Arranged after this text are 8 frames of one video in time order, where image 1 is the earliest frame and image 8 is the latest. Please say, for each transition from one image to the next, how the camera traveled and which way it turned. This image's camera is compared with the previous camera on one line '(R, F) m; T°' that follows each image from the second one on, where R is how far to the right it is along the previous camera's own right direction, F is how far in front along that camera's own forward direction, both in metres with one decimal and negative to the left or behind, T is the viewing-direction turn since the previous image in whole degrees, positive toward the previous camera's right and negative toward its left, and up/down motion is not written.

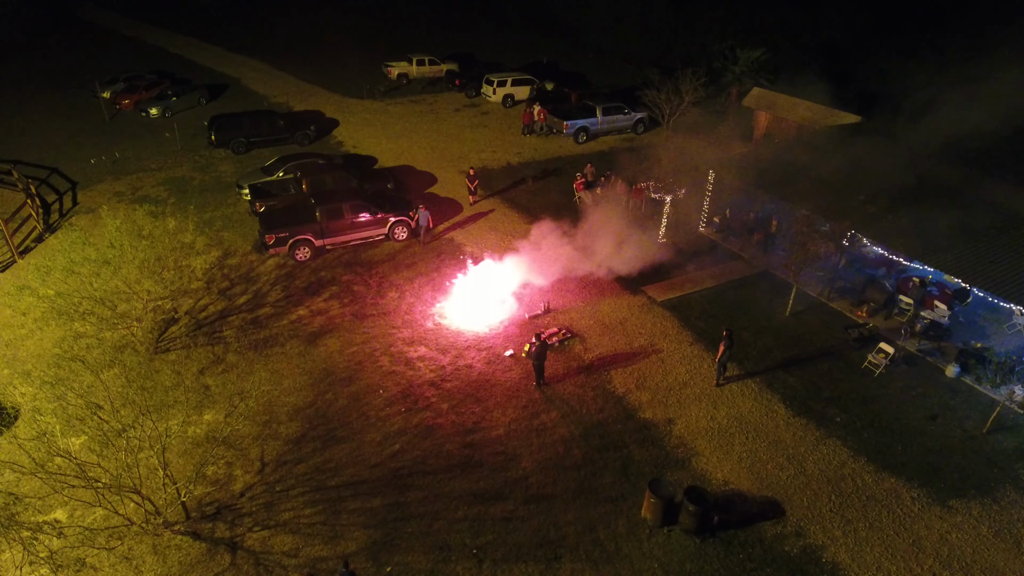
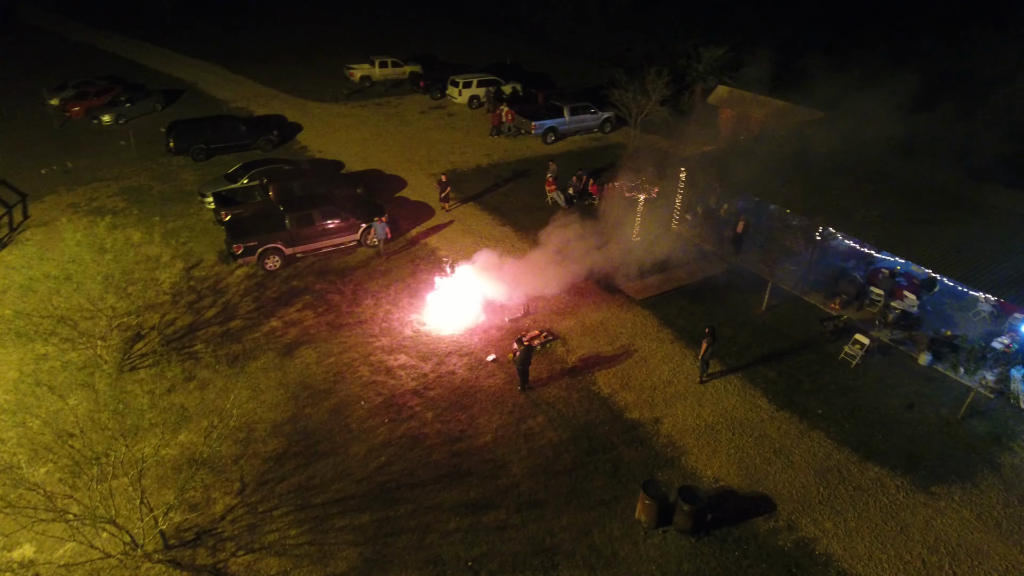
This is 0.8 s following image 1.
(-0.3, +0.2) m; +3°
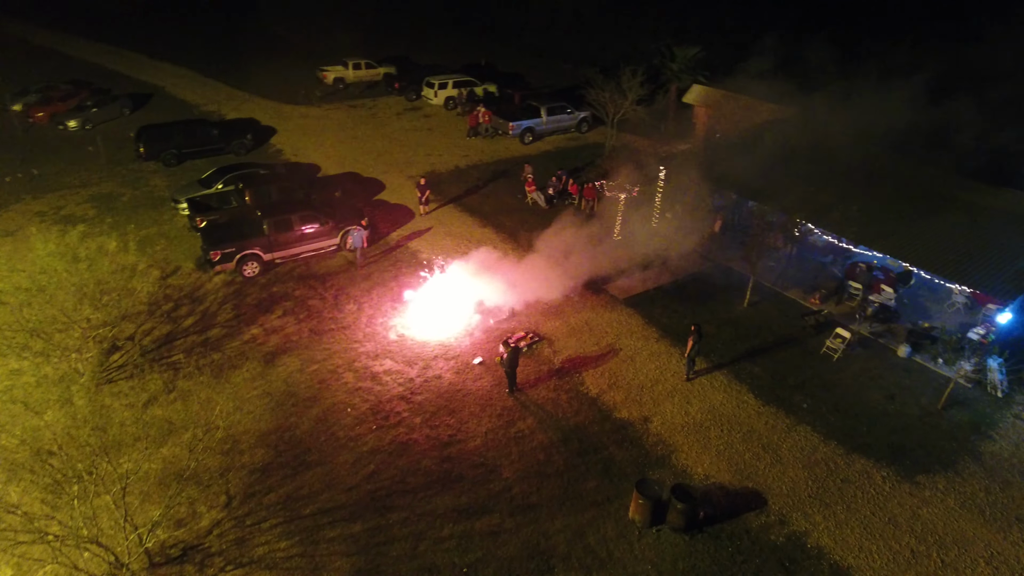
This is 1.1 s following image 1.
(-0.2, +0.1) m; +2°
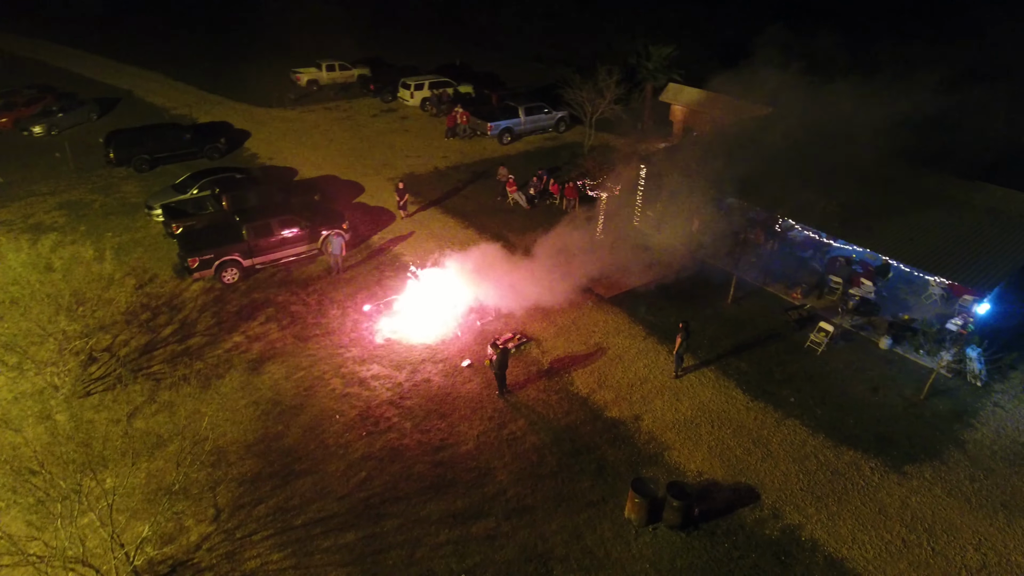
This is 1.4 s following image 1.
(-0.2, +0.1) m; +2°
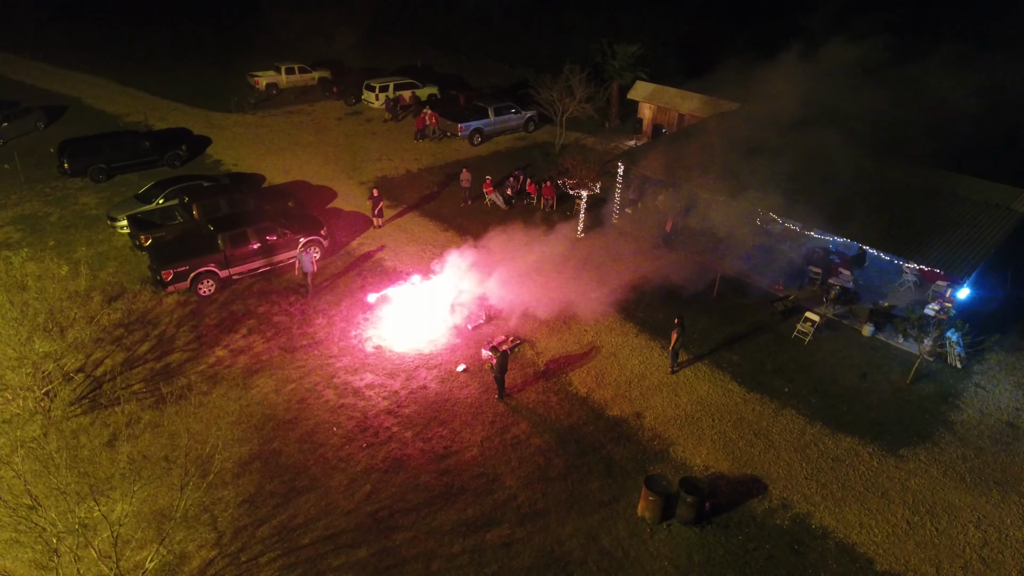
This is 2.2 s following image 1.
(-0.6, +0.2) m; +4°
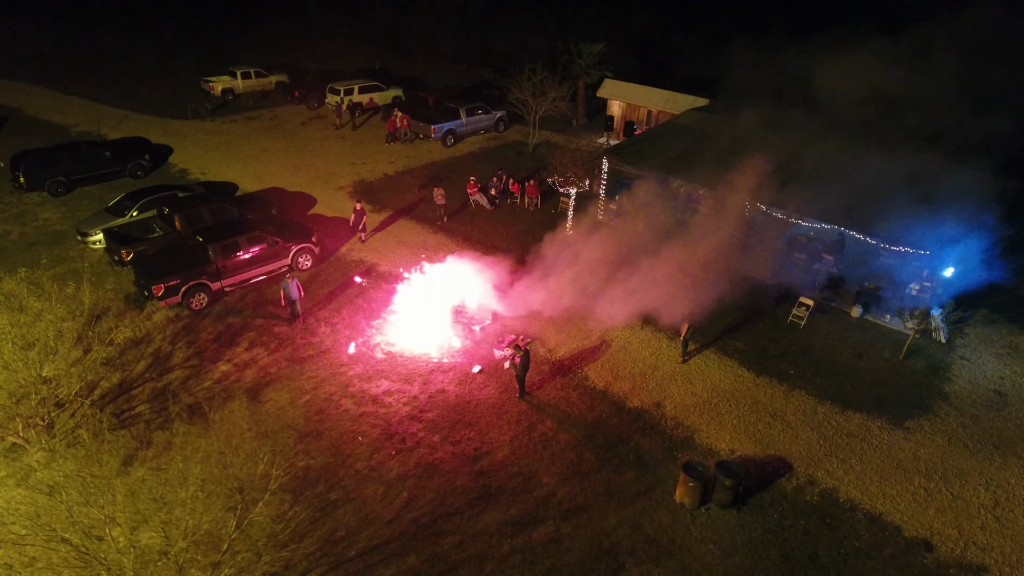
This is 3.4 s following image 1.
(-1.1, 0.0) m; +4°
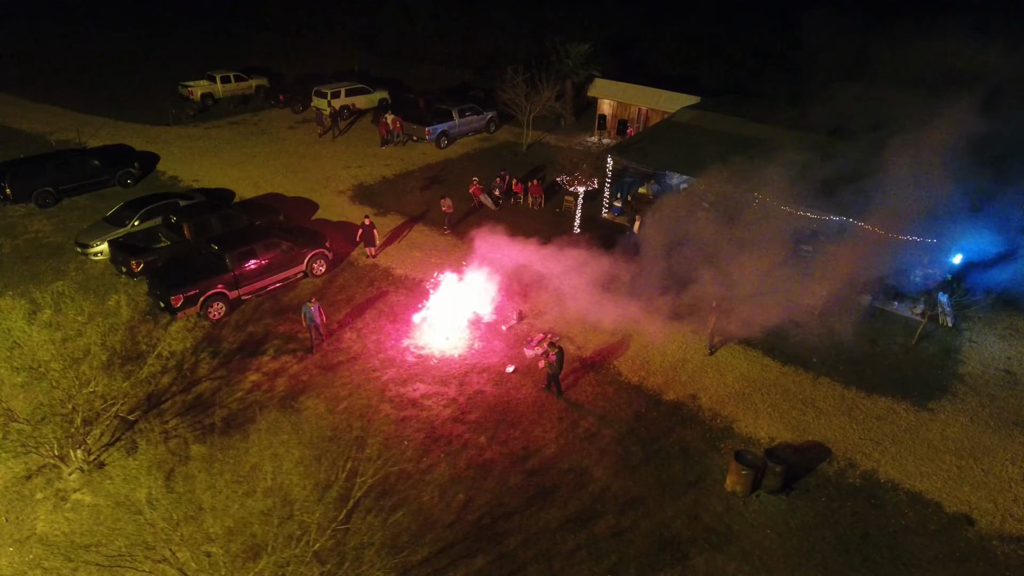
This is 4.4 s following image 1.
(-1.2, -0.1) m; +3°
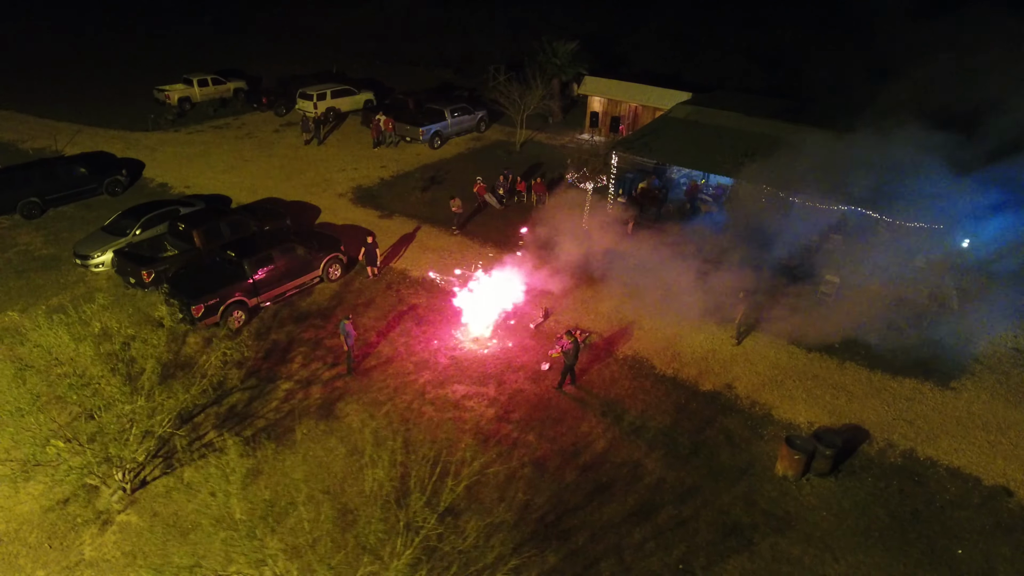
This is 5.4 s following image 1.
(-1.3, 0.0) m; +3°
